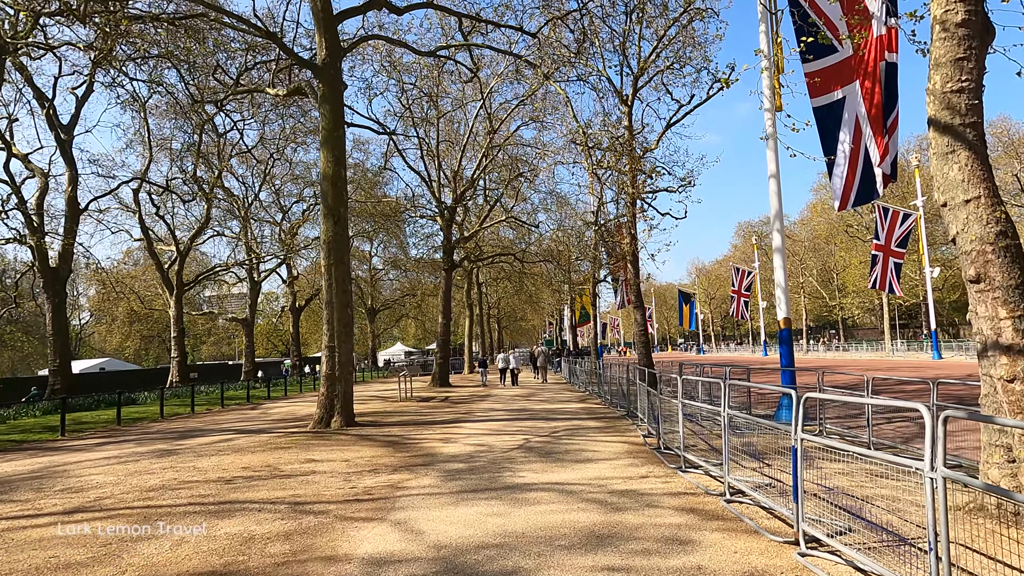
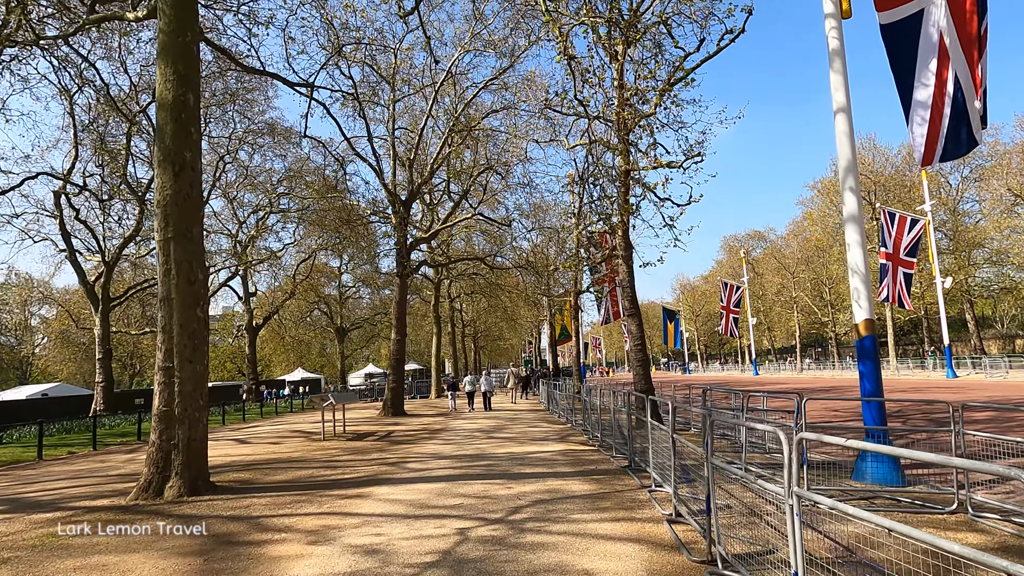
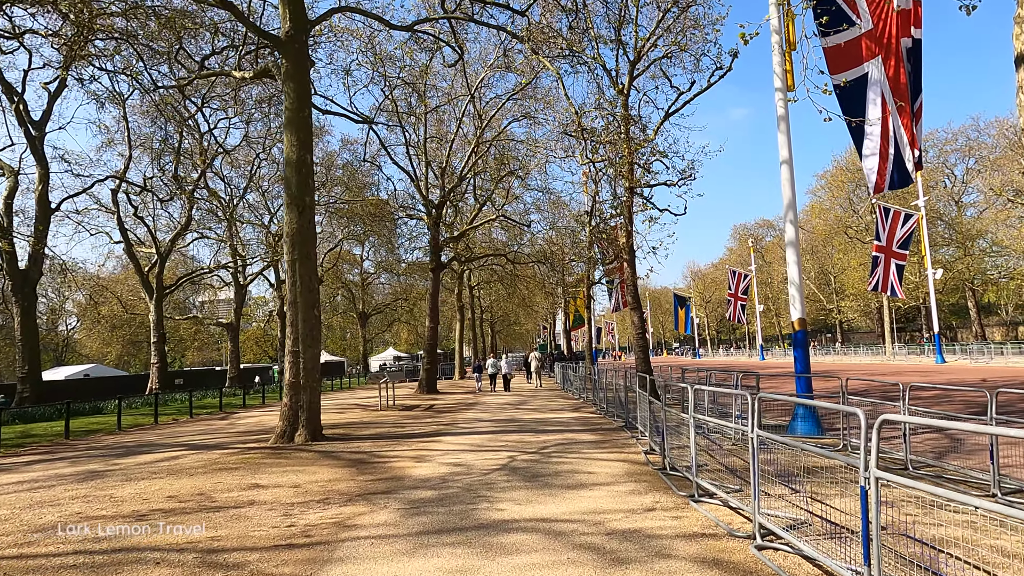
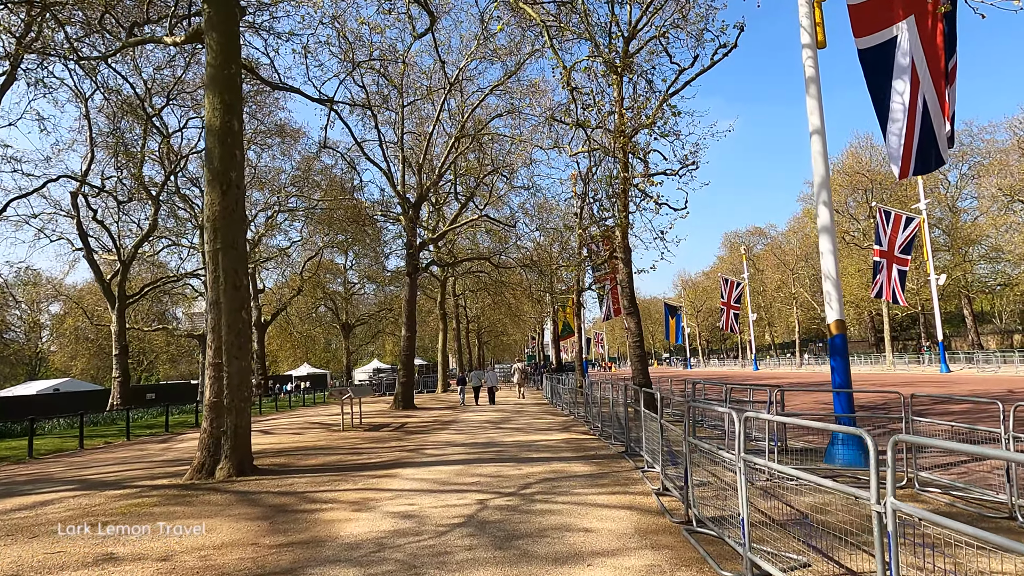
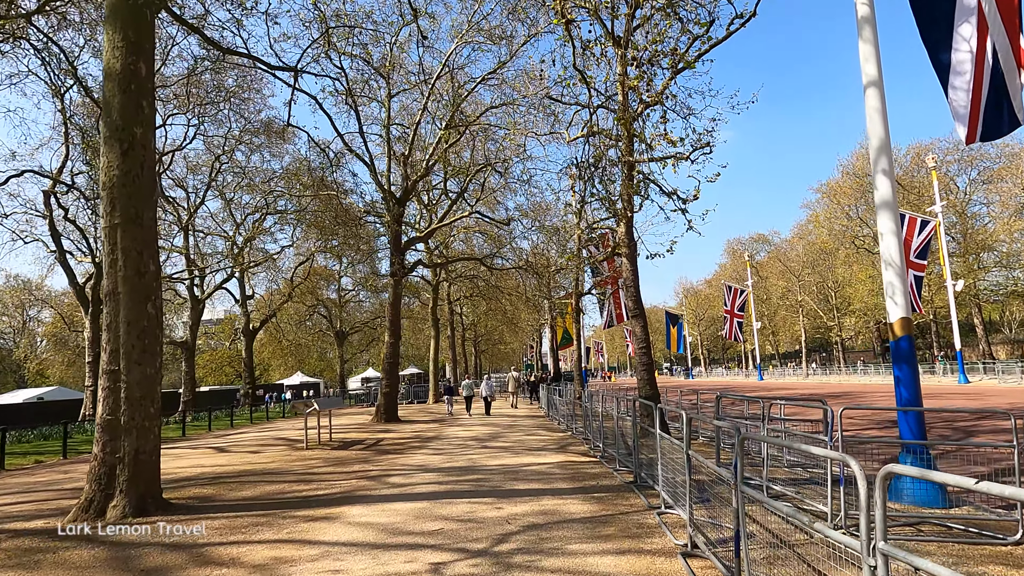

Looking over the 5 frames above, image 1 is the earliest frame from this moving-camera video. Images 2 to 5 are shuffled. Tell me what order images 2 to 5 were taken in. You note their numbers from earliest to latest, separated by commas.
3, 4, 2, 5
